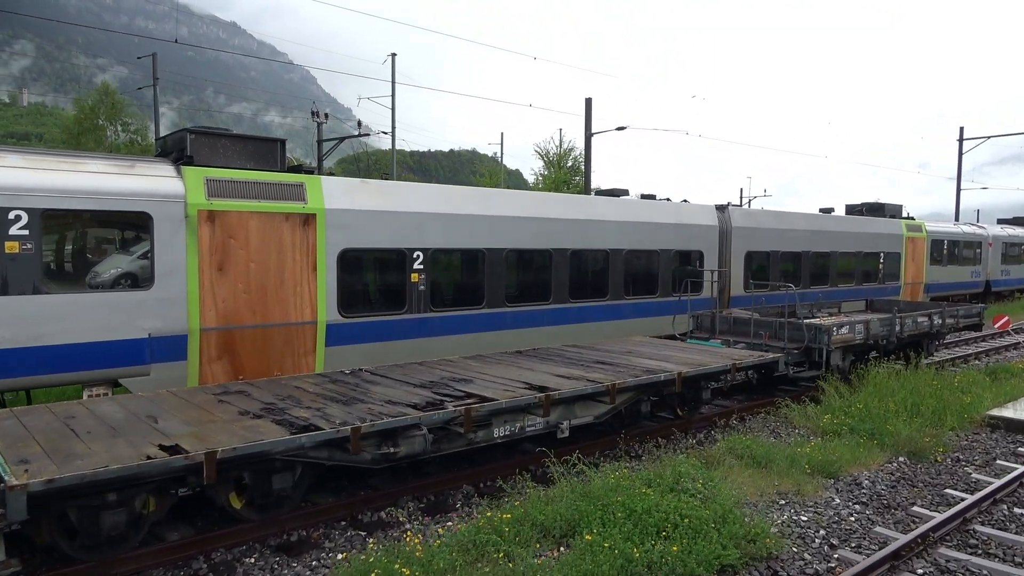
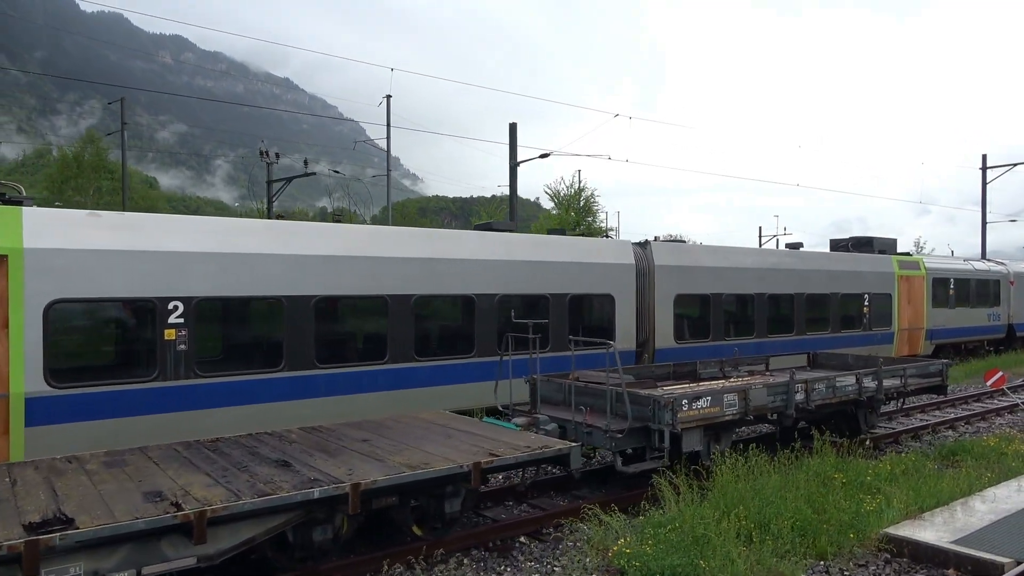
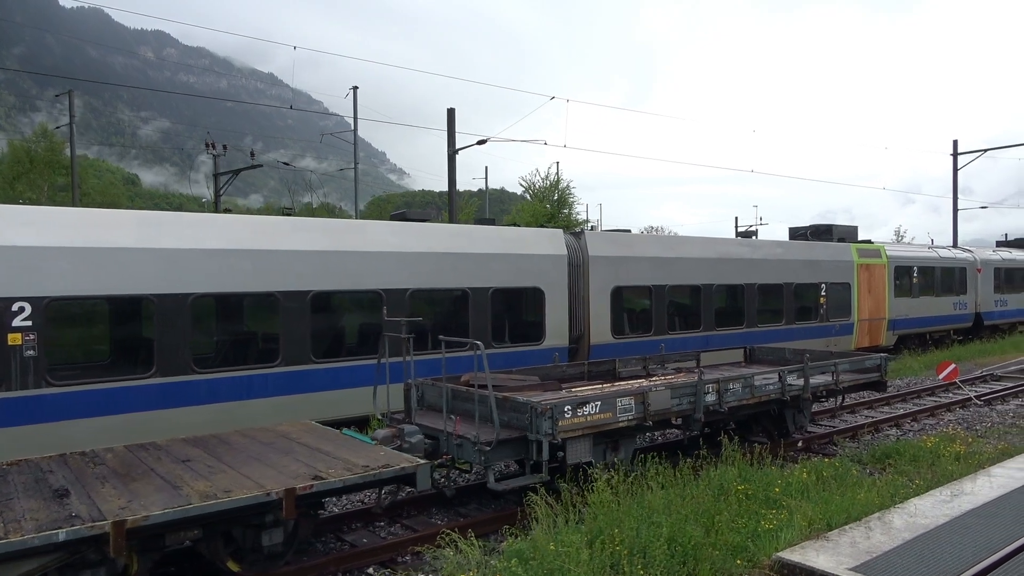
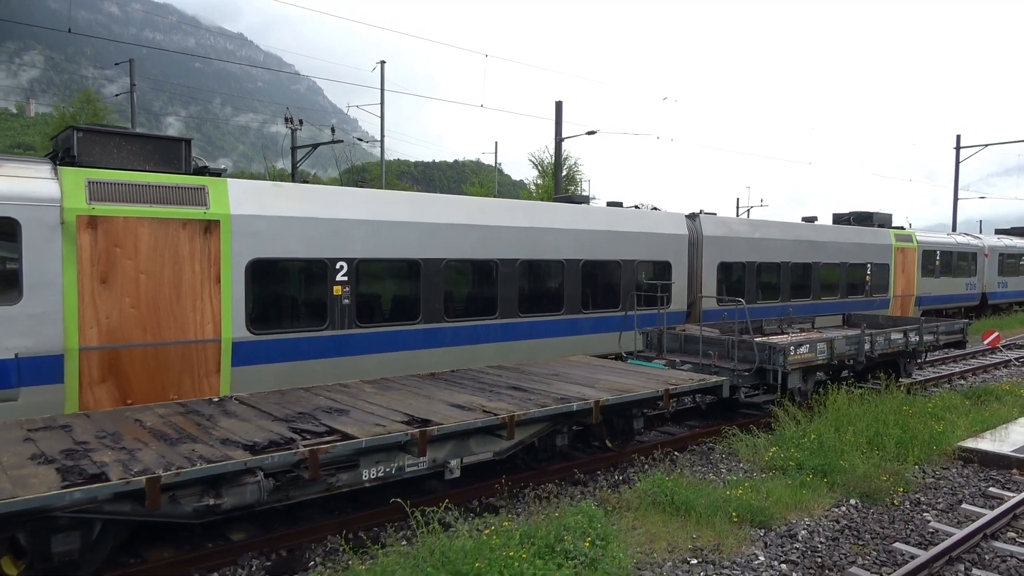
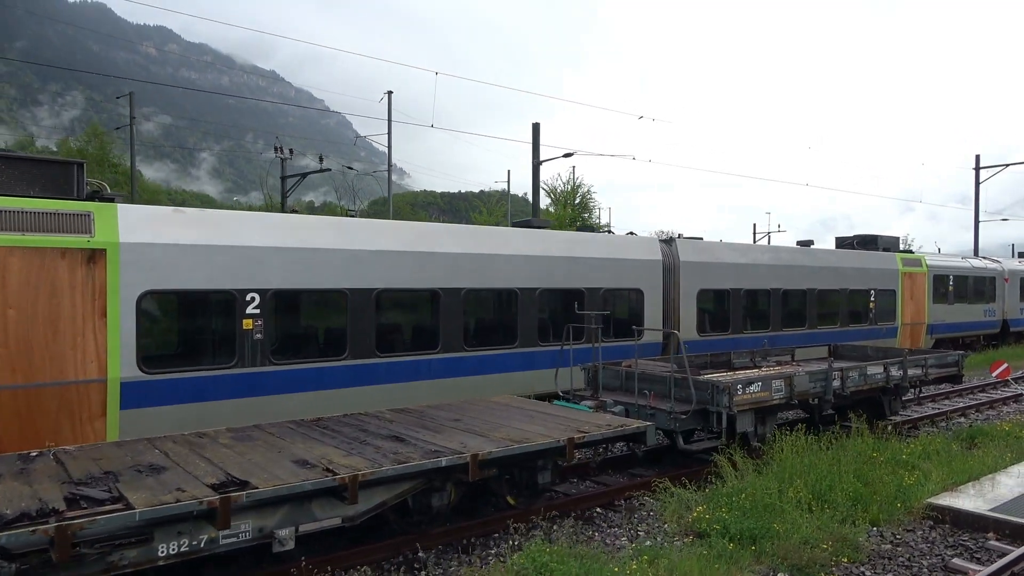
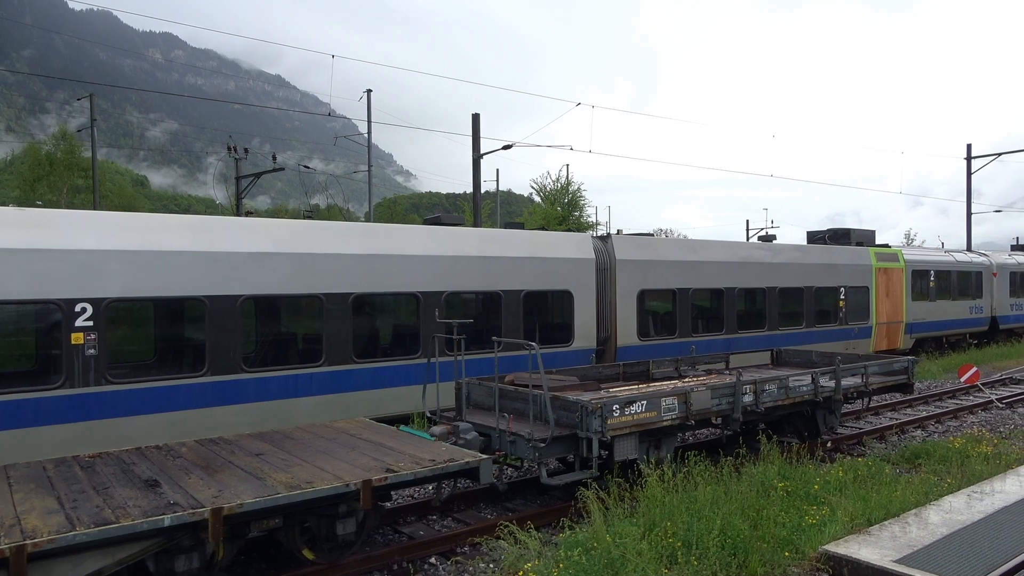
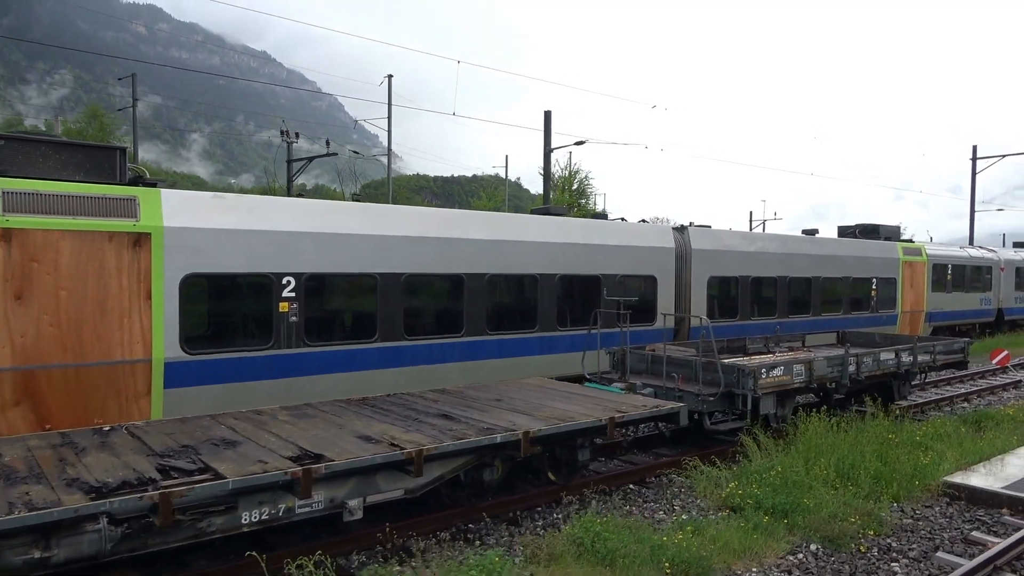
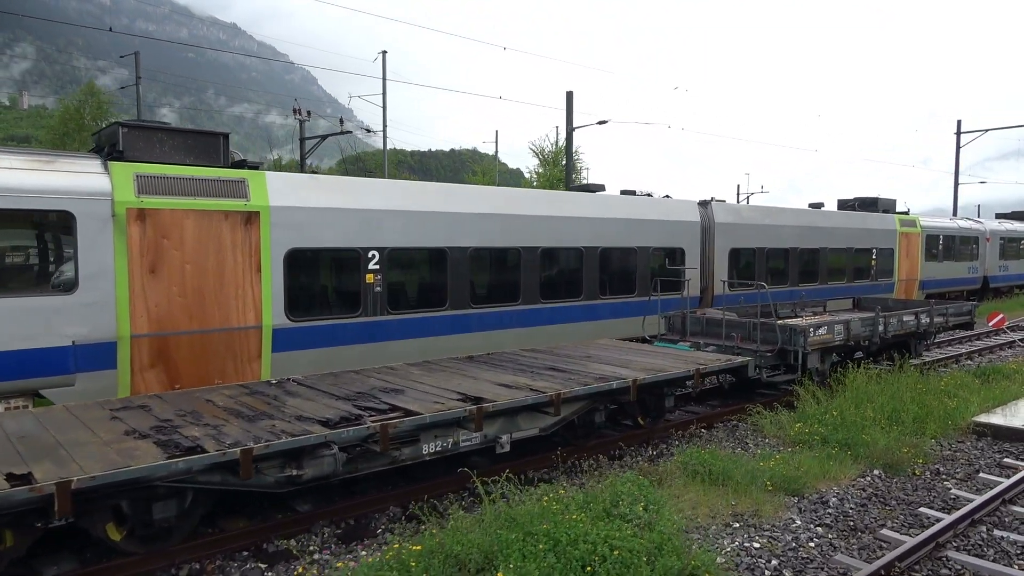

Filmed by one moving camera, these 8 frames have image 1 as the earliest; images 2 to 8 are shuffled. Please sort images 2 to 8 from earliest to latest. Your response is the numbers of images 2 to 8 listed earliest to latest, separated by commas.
8, 4, 7, 5, 2, 6, 3
